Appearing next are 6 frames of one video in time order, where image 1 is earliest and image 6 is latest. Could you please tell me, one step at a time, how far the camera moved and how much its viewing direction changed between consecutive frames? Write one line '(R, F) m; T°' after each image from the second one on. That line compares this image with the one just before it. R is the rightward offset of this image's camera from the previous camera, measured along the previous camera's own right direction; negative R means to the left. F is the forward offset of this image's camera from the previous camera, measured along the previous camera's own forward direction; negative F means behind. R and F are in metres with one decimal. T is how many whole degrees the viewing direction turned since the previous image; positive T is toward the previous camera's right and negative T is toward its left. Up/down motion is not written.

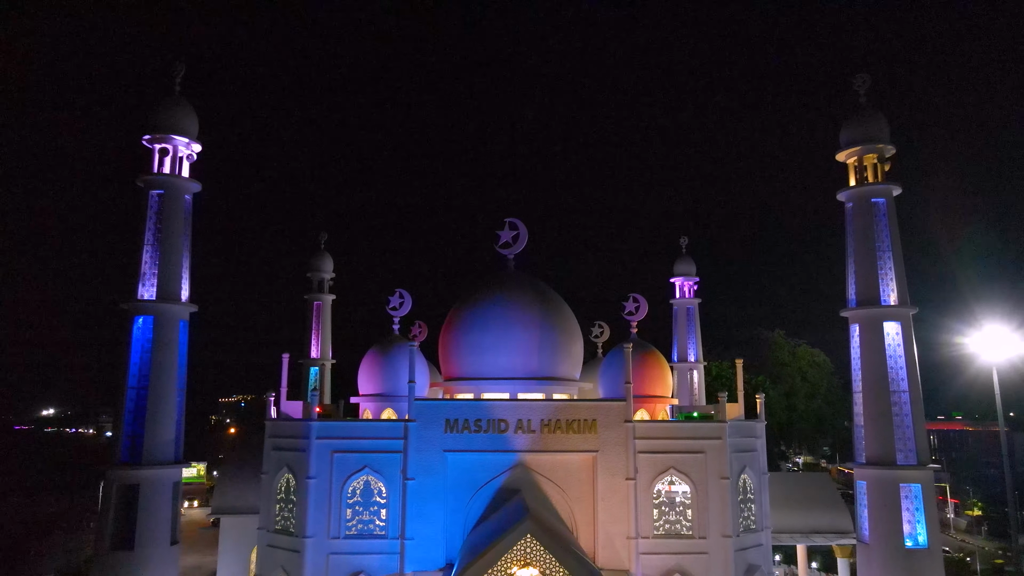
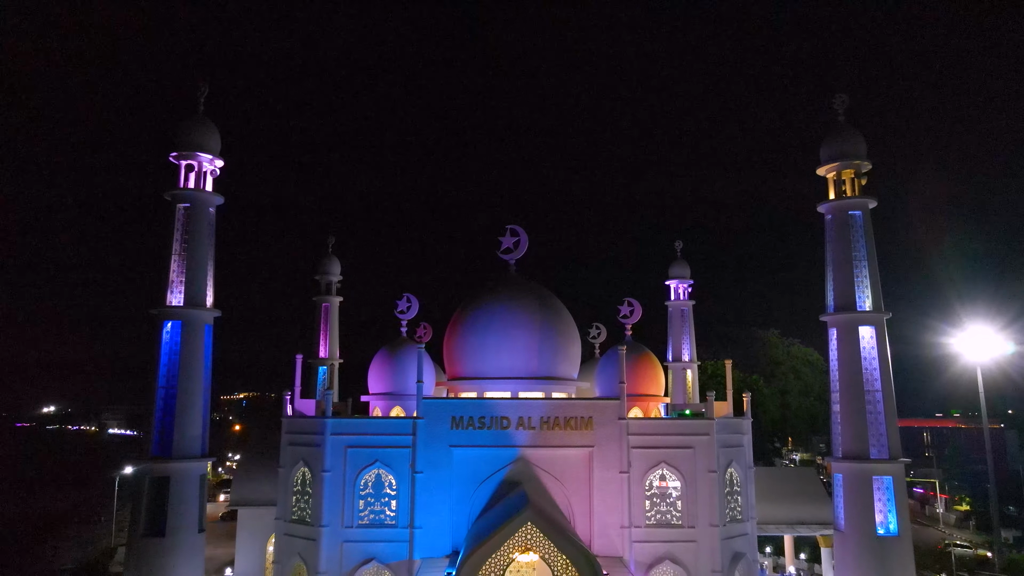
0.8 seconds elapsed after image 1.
(0.0, -1.2) m; 0°
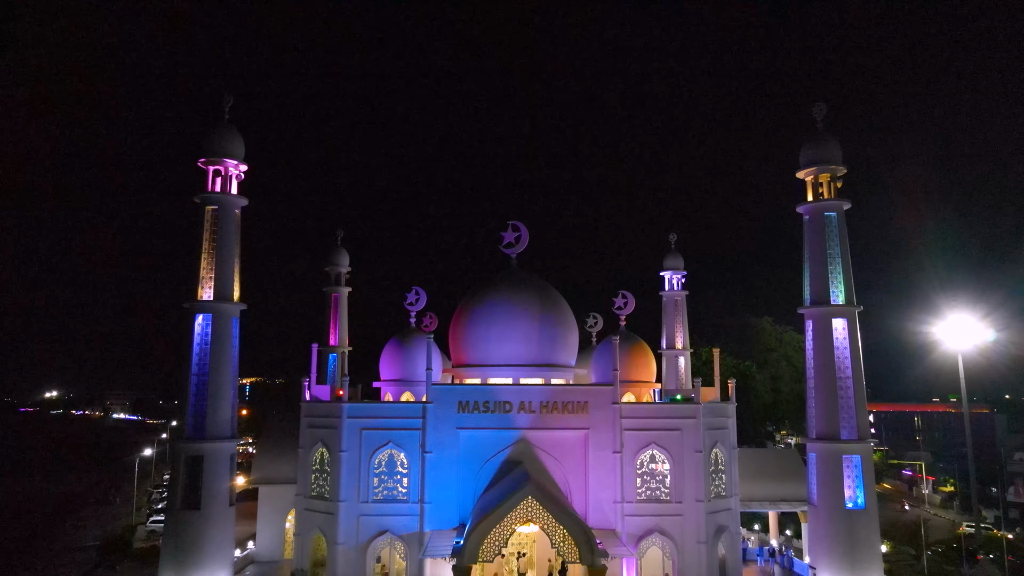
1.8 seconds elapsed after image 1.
(0.0, -1.5) m; 0°
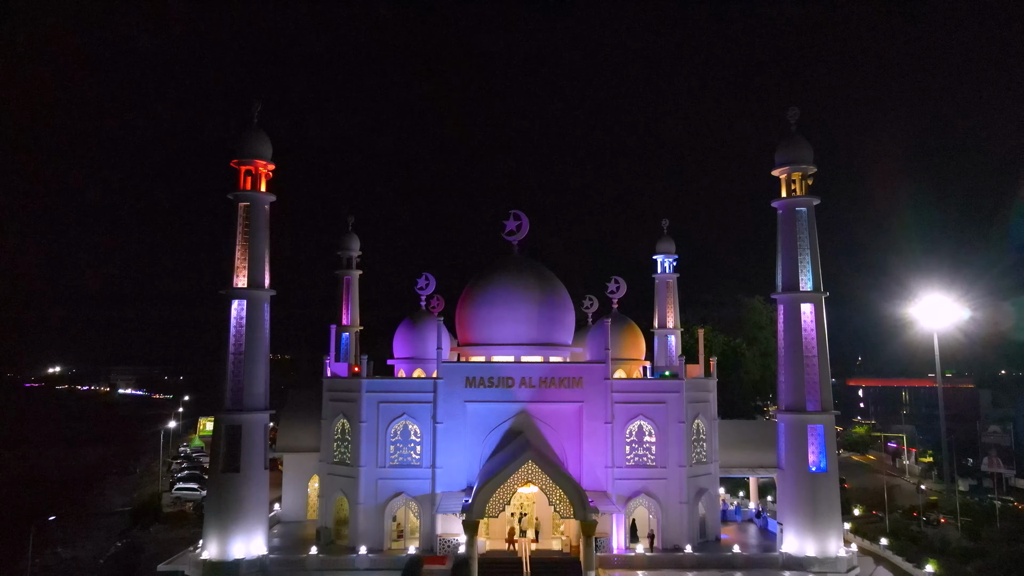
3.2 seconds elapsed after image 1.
(-0.1, -2.1) m; 0°
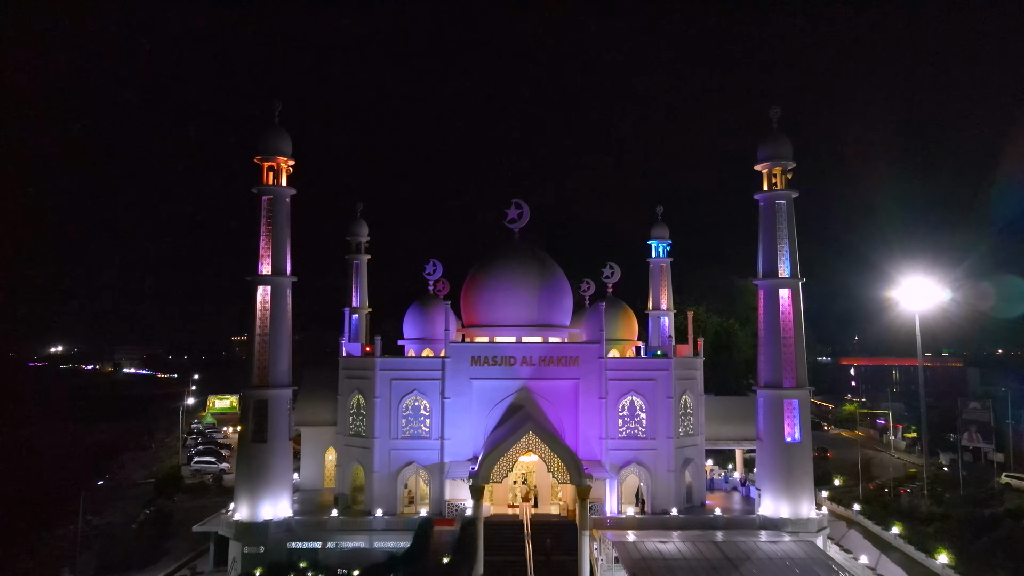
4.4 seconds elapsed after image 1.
(-0.1, -1.8) m; 0°
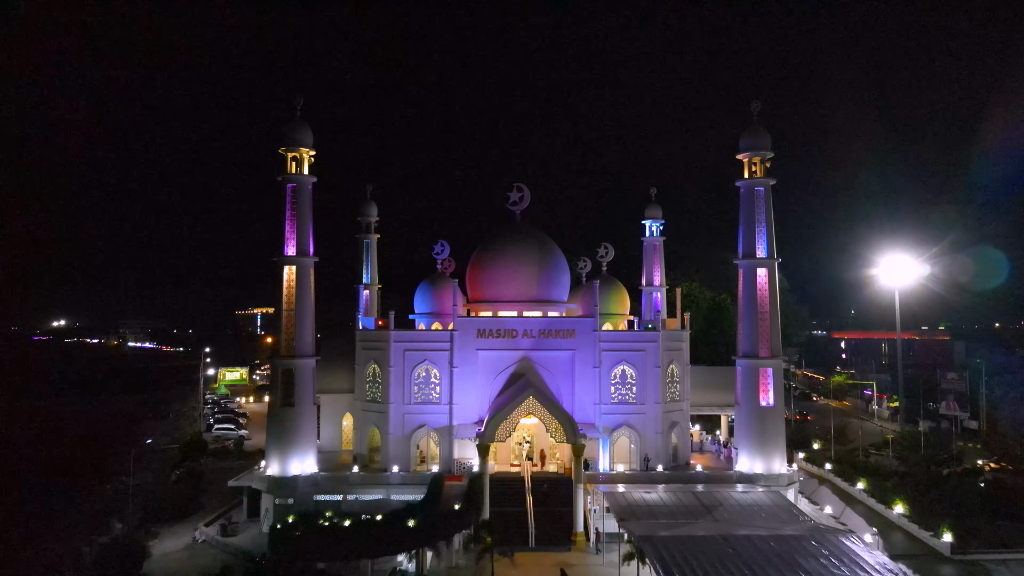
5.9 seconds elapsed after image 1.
(-0.1, -2.3) m; 0°
